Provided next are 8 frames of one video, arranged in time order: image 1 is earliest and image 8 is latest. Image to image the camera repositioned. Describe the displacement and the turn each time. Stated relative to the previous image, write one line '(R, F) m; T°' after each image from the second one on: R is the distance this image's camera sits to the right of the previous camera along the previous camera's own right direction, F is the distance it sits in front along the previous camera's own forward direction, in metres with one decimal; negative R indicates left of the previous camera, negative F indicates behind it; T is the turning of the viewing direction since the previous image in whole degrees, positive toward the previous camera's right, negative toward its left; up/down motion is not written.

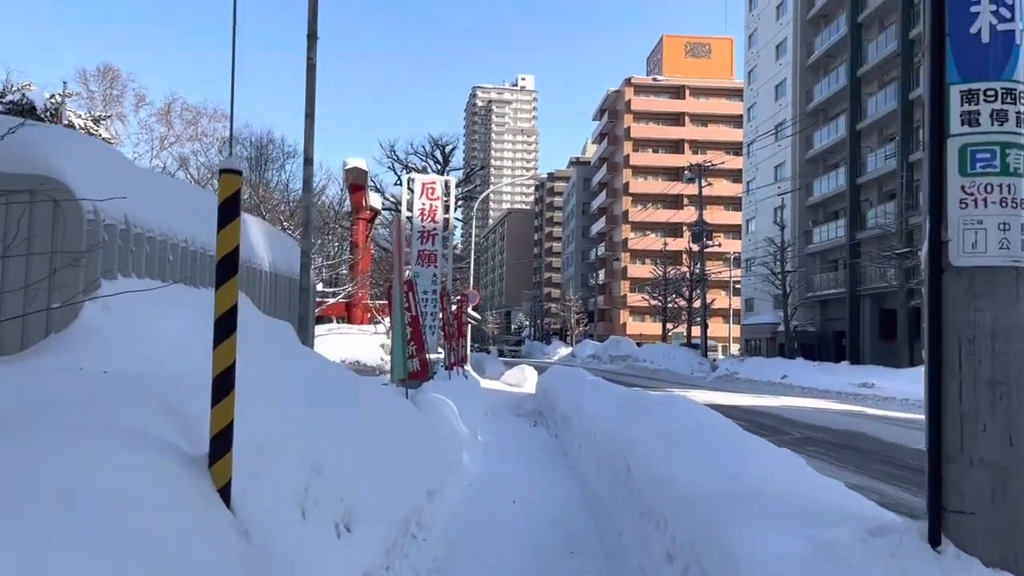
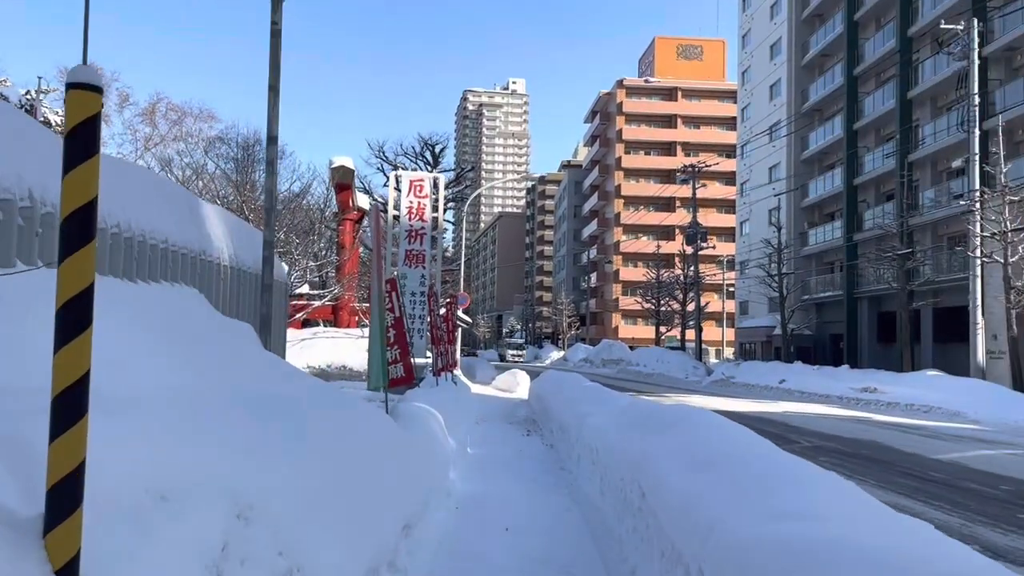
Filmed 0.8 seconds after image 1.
(0.0, +0.7) m; +1°
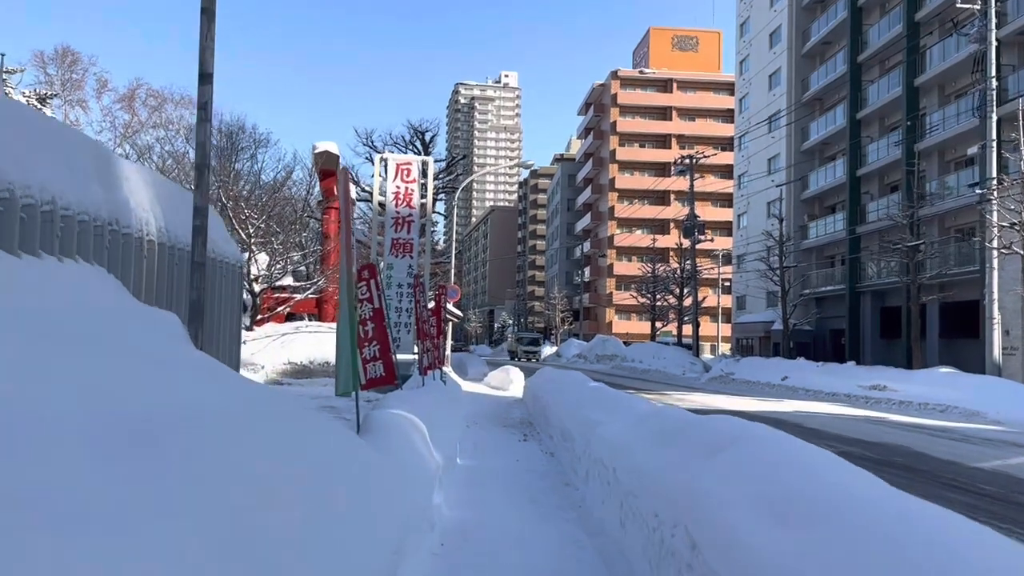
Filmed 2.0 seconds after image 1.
(0.0, +1.1) m; +1°
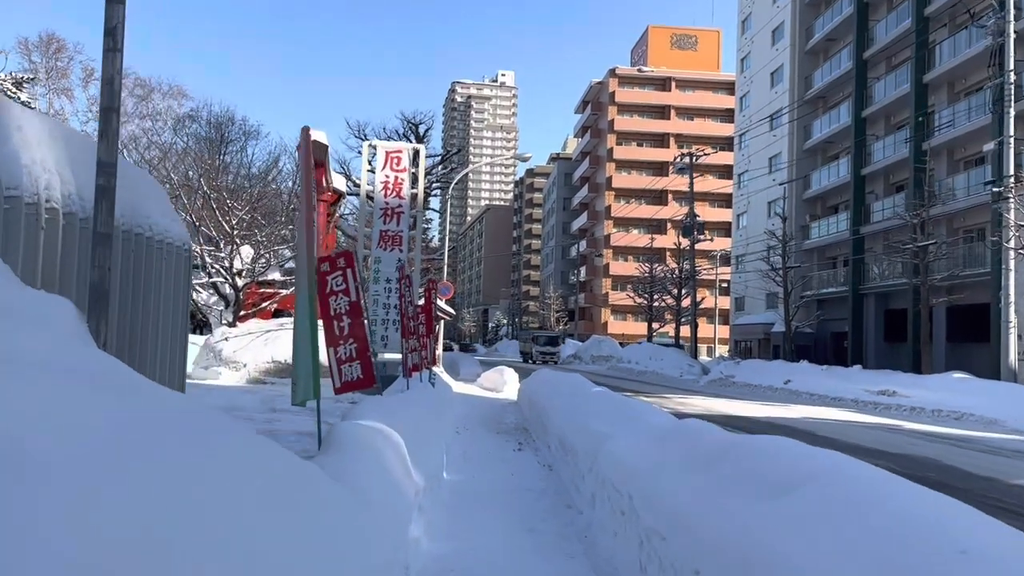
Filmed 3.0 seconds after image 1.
(0.0, +0.9) m; 0°
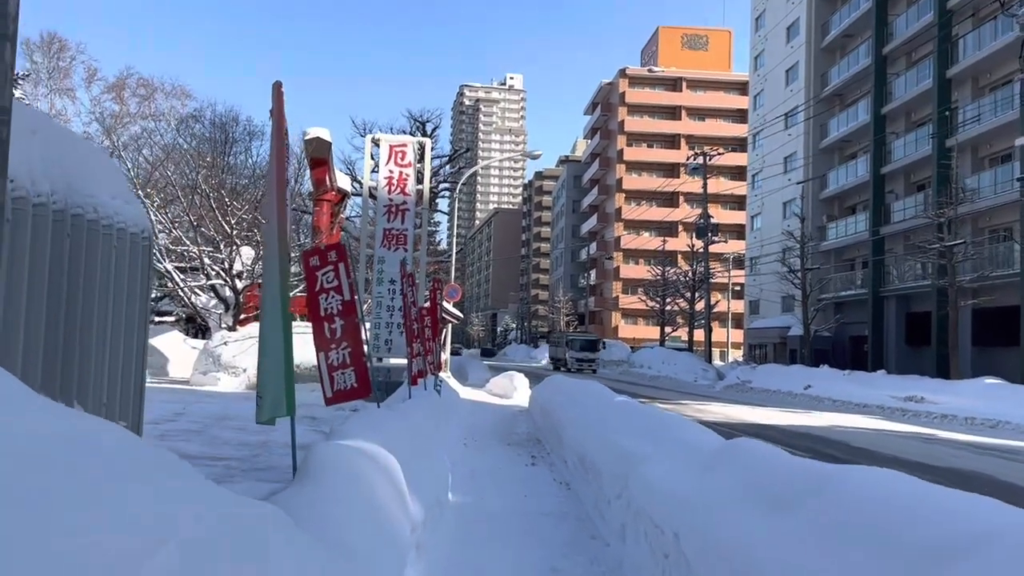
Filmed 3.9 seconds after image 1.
(0.0, +0.8) m; -1°
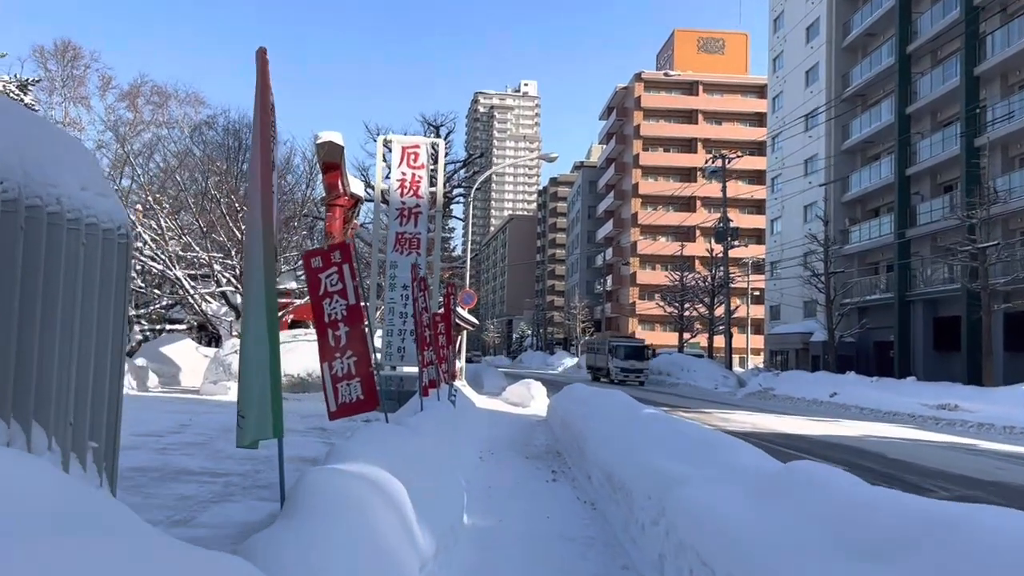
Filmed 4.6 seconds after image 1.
(0.0, +0.5) m; -1°
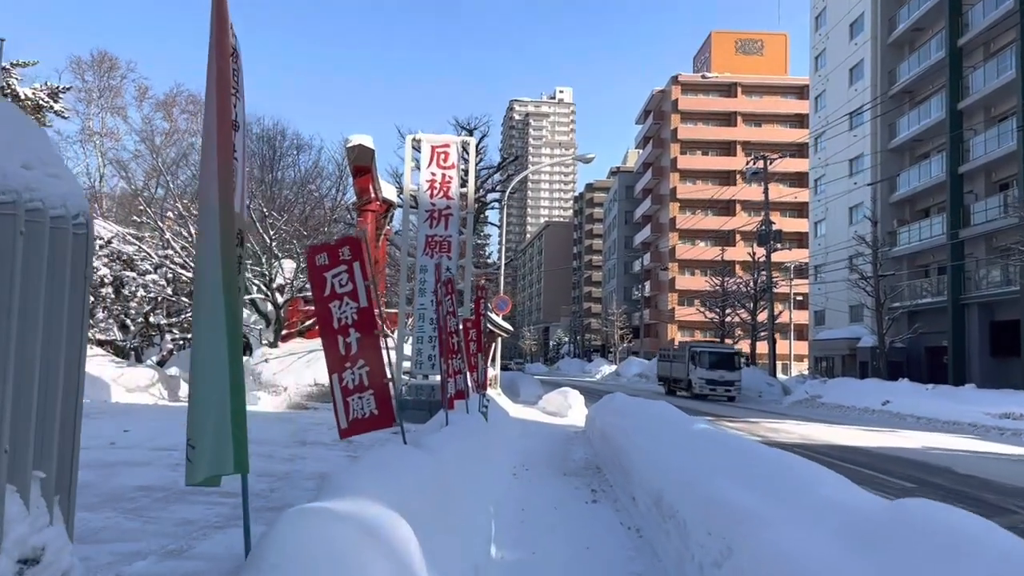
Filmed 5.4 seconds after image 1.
(0.0, +0.6) m; -3°
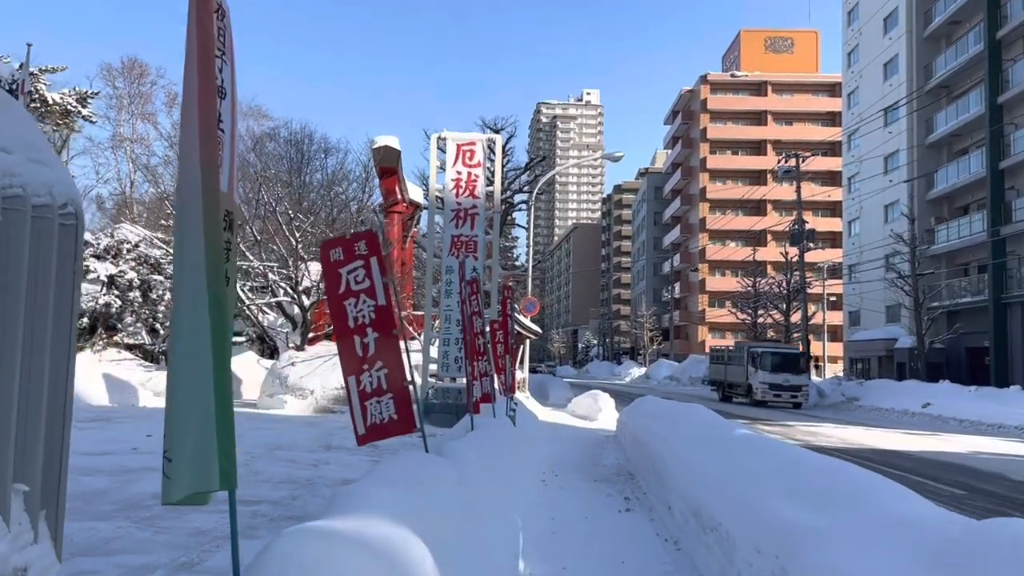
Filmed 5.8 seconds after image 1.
(0.0, +0.3) m; -2°
